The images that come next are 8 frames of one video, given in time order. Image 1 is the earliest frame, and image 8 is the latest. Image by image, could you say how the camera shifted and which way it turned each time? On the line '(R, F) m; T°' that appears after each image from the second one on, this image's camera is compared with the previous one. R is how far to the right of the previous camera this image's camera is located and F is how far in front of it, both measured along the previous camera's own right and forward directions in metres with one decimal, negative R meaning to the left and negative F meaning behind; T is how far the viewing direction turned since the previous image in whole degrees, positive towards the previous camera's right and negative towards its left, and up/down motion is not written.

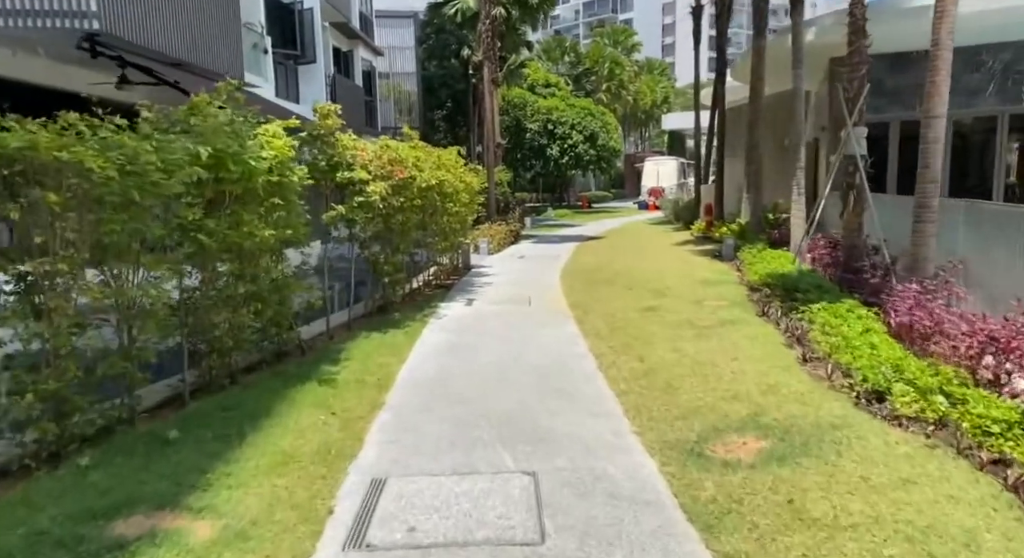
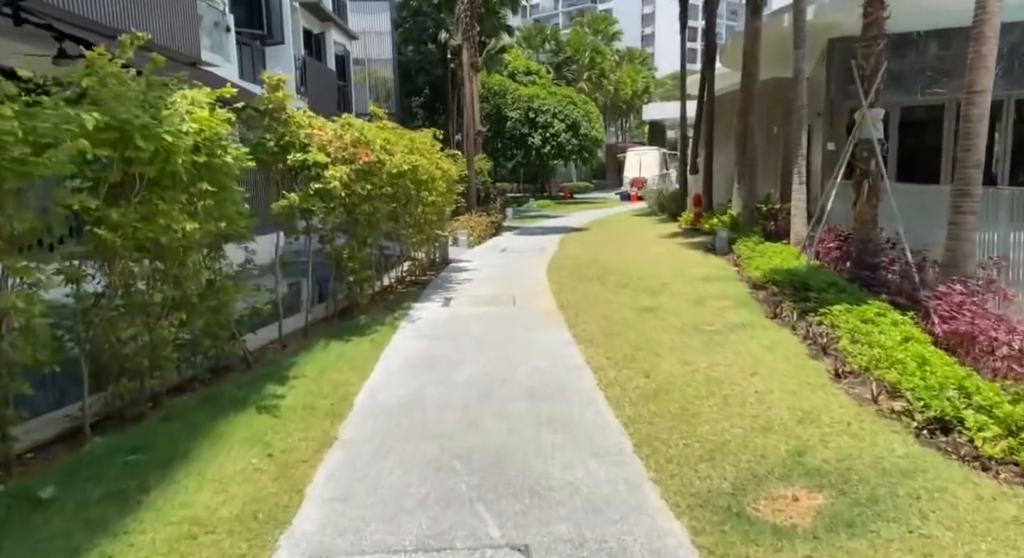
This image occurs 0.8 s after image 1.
(0.0, +1.2) m; +2°
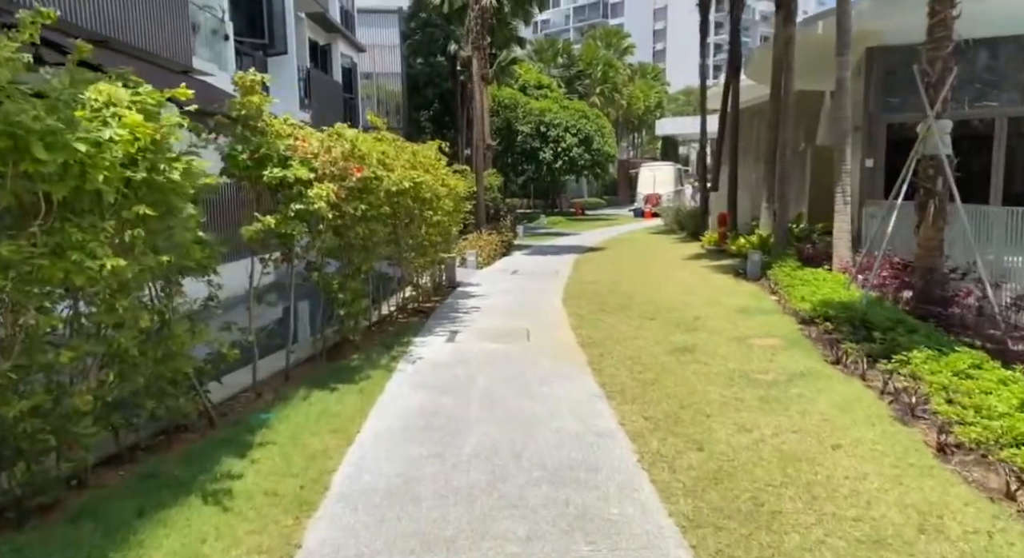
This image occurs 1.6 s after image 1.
(-0.1, +1.3) m; -1°
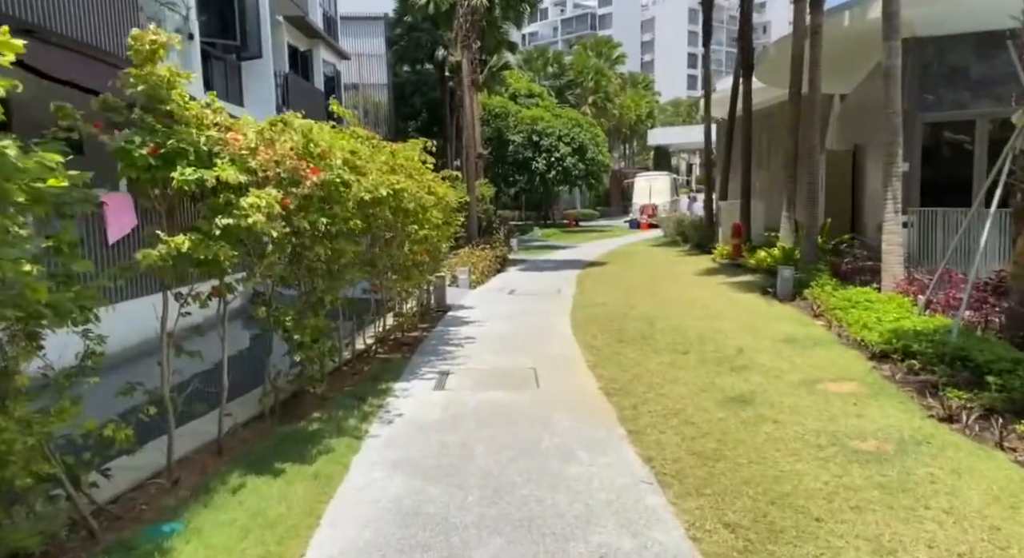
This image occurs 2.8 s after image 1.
(-0.2, +1.9) m; +1°
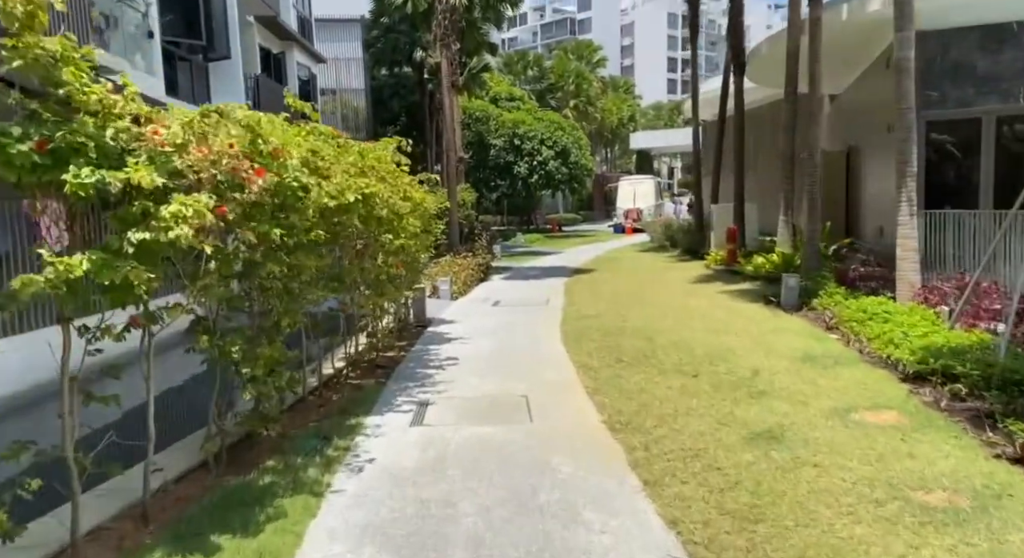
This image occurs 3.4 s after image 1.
(-0.1, +1.0) m; +1°
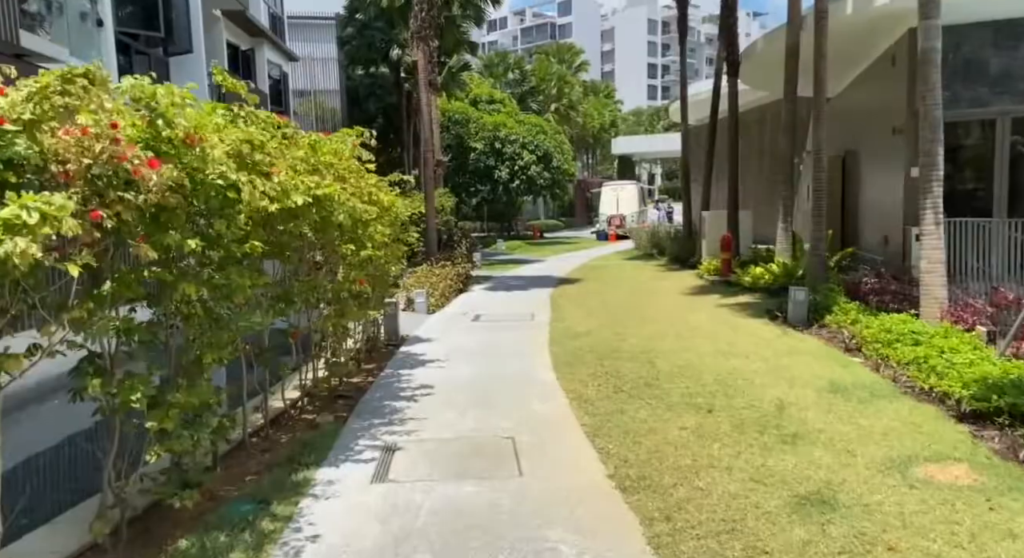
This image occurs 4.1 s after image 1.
(0.0, +1.2) m; +2°
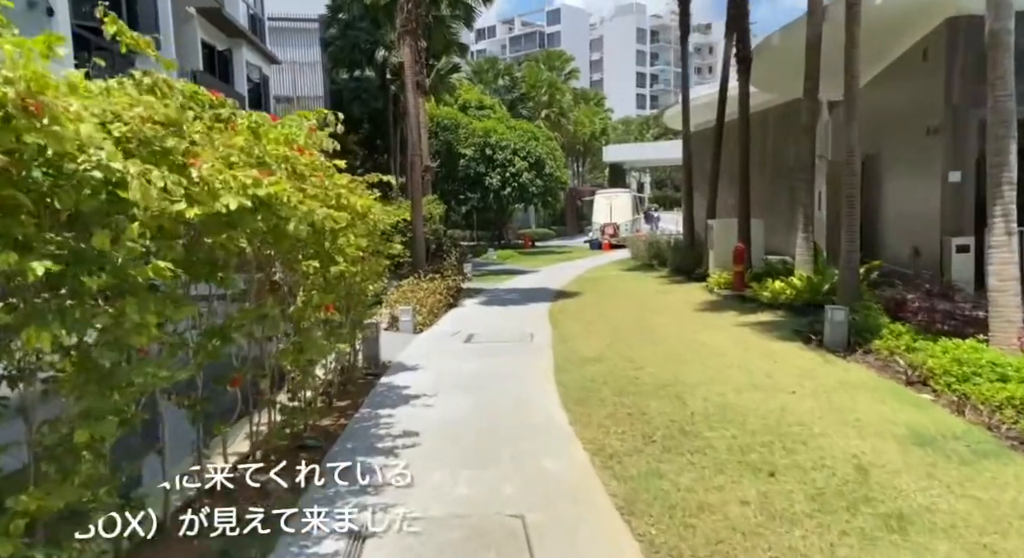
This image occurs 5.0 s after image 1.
(-0.1, +1.5) m; +1°
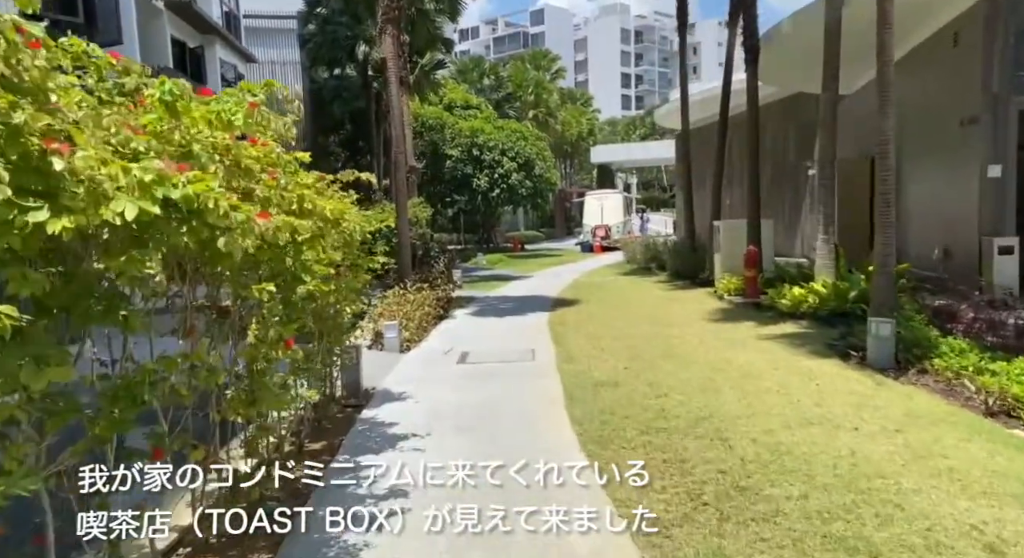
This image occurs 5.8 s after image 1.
(-0.2, +1.3) m; +1°
